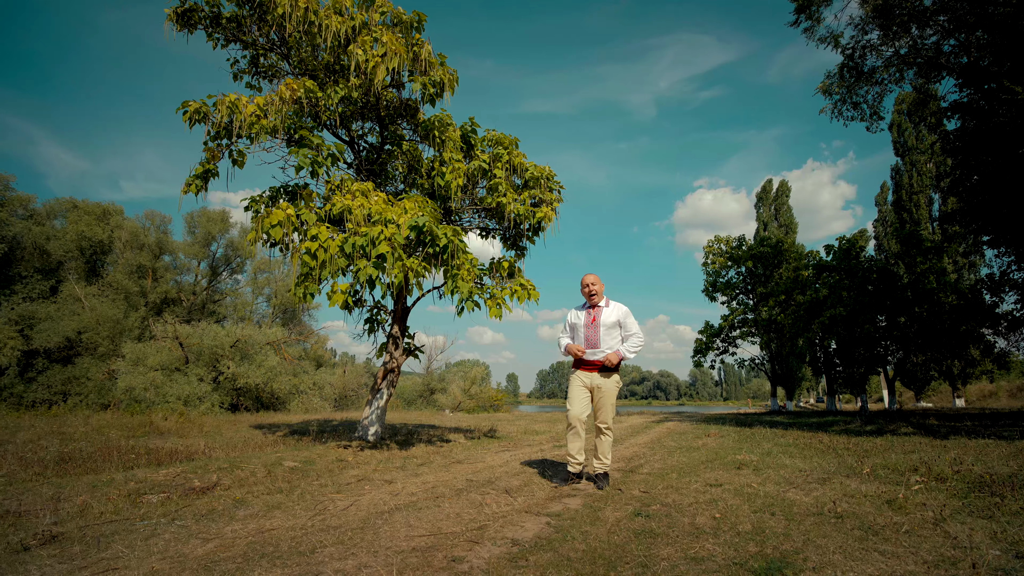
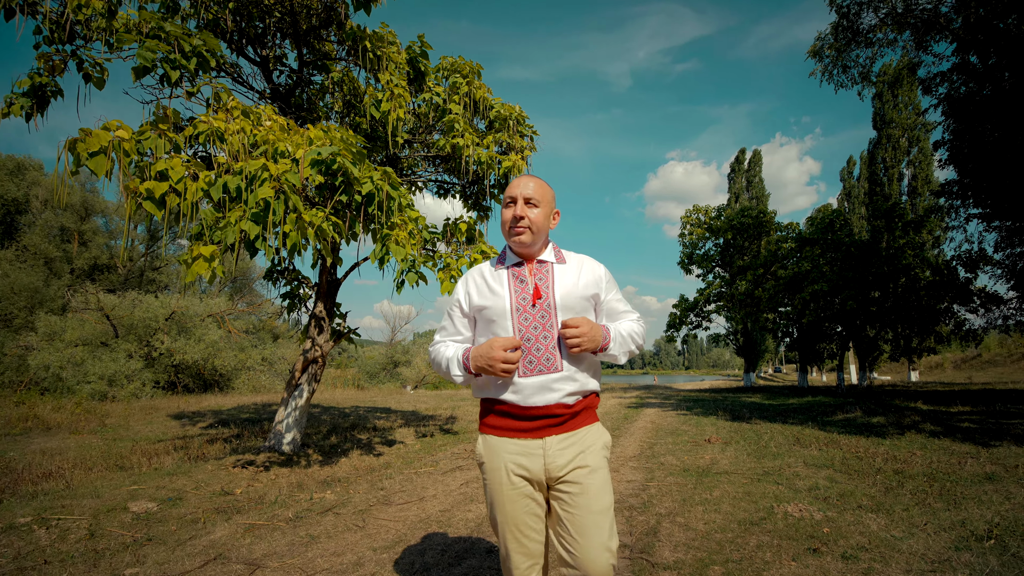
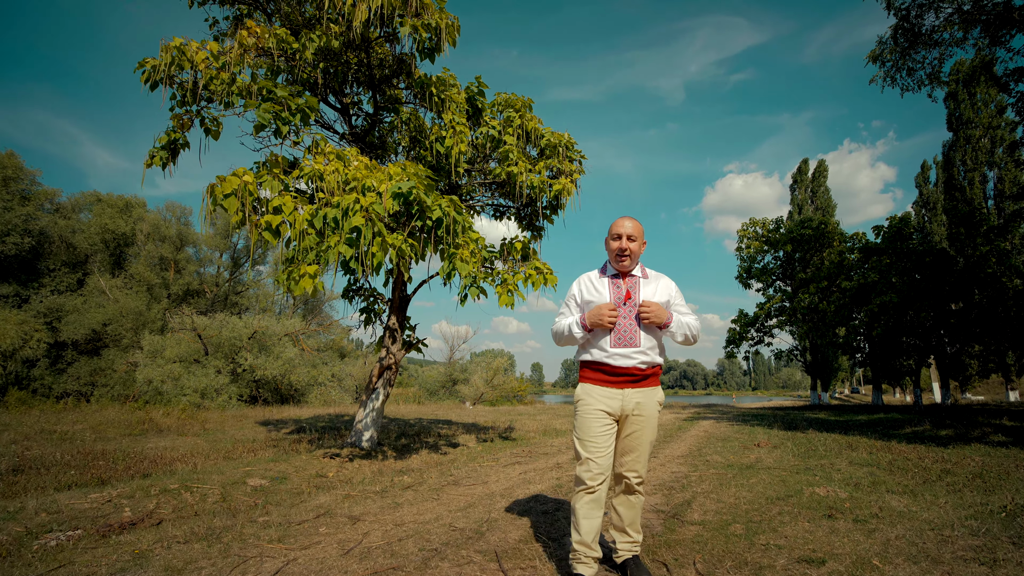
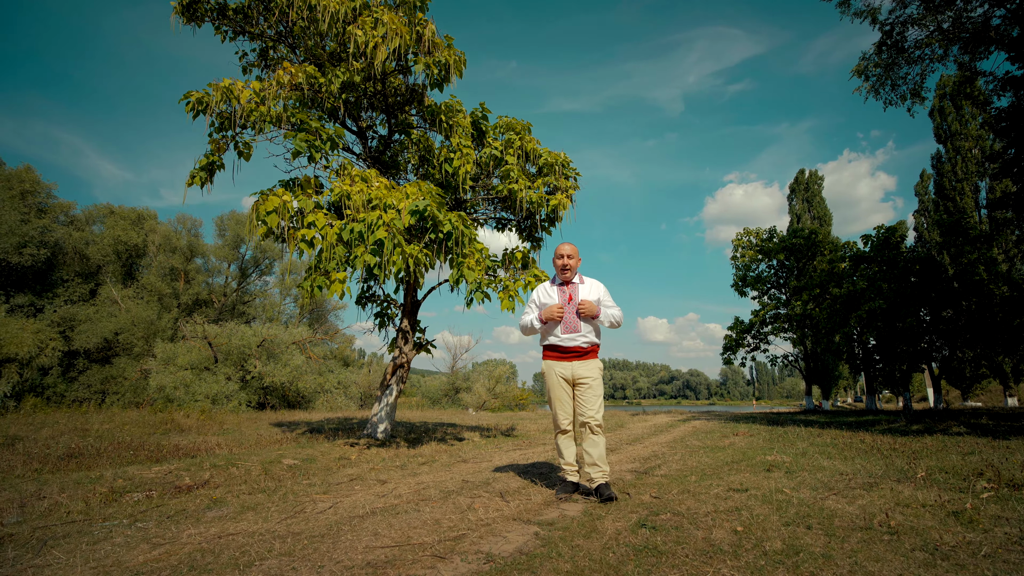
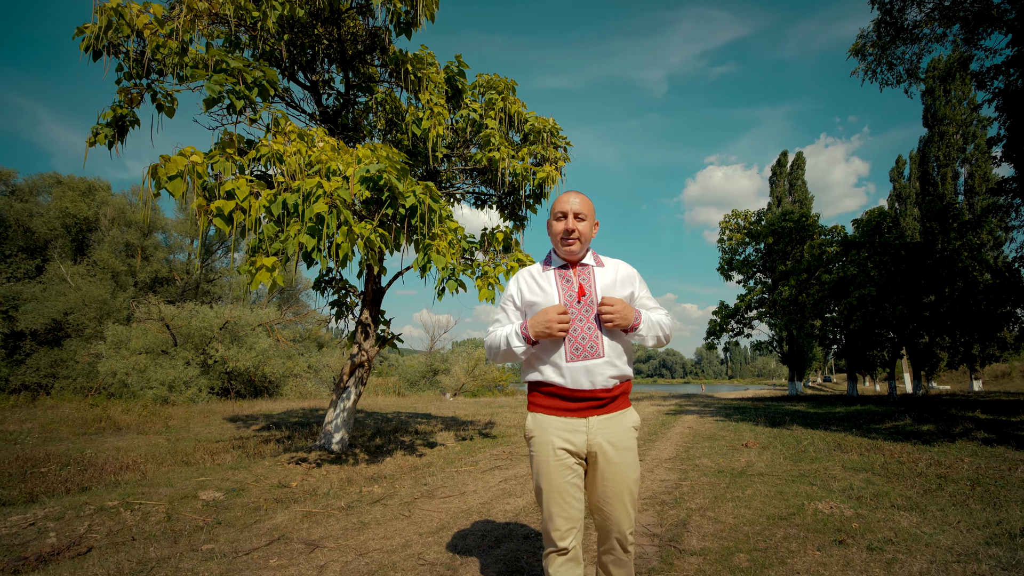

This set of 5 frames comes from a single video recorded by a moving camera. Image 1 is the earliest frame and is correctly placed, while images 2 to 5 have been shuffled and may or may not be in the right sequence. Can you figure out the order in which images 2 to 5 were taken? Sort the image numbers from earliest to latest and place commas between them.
4, 3, 5, 2
